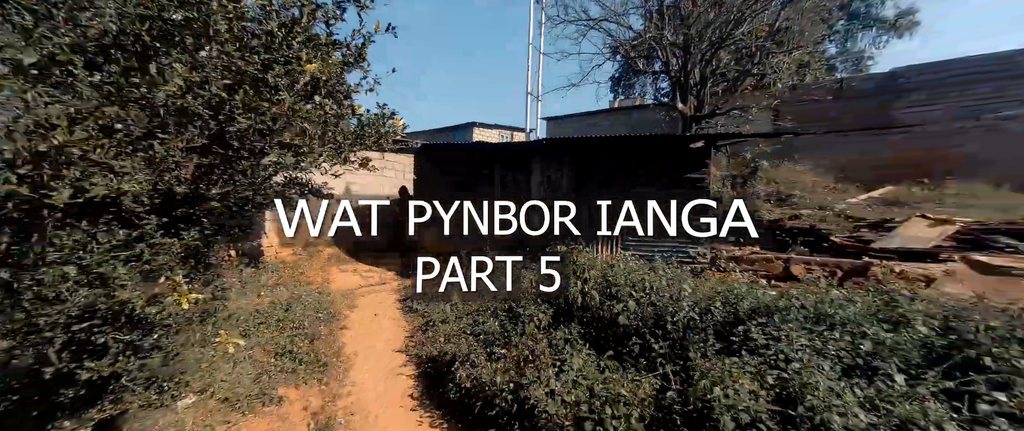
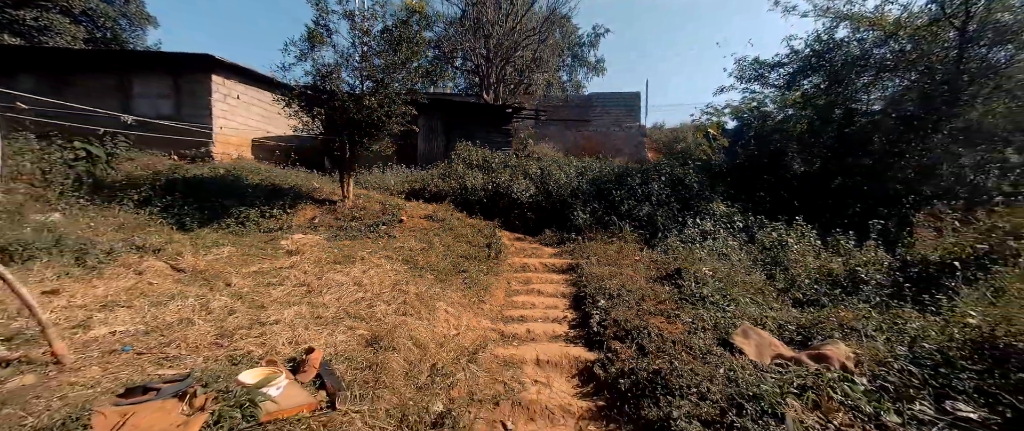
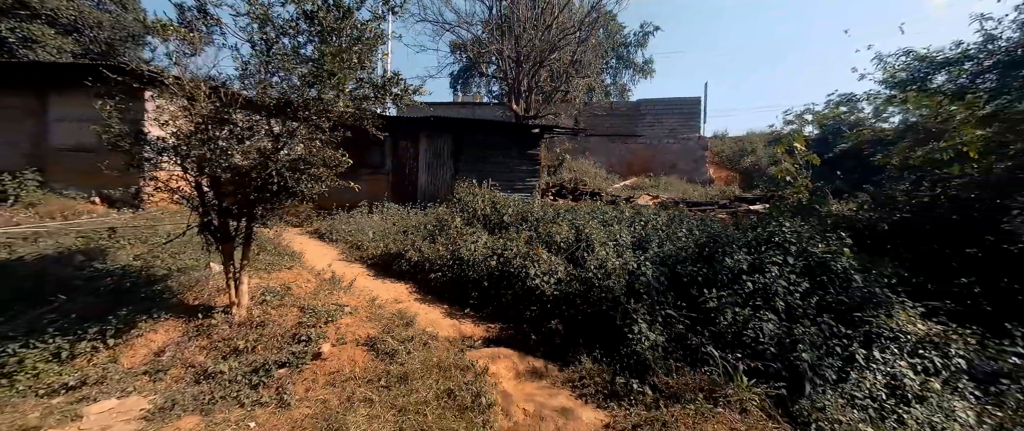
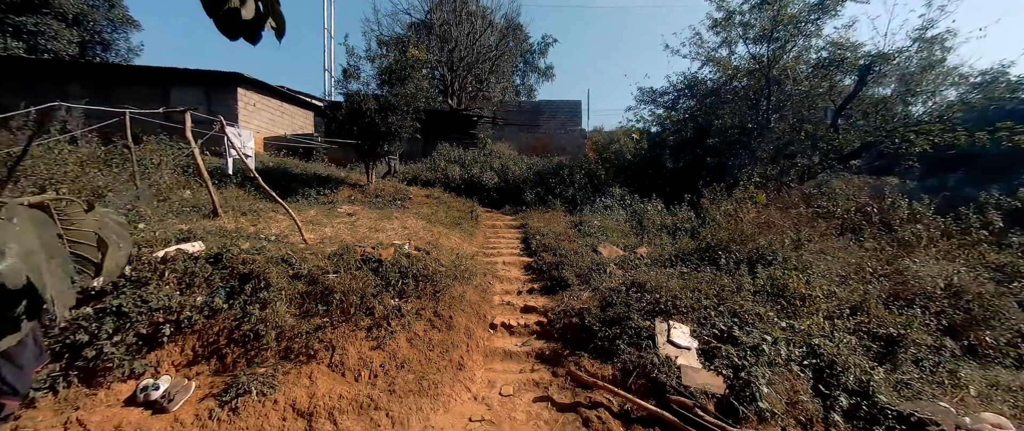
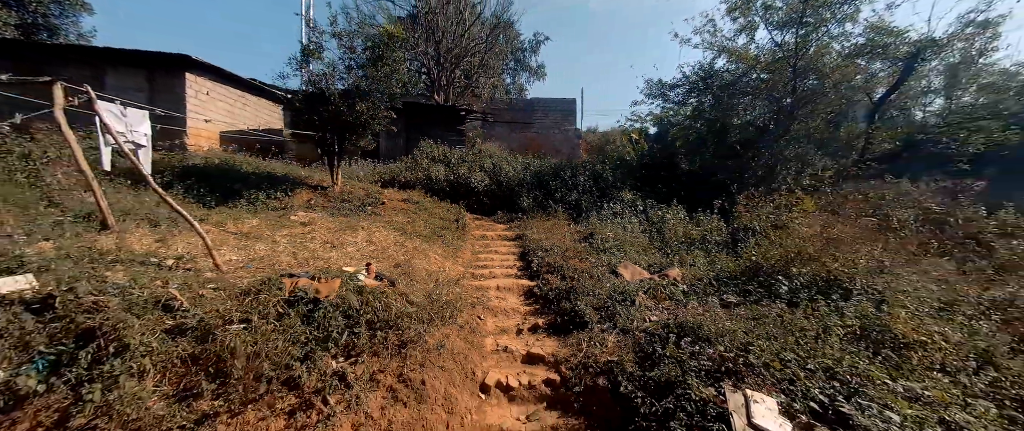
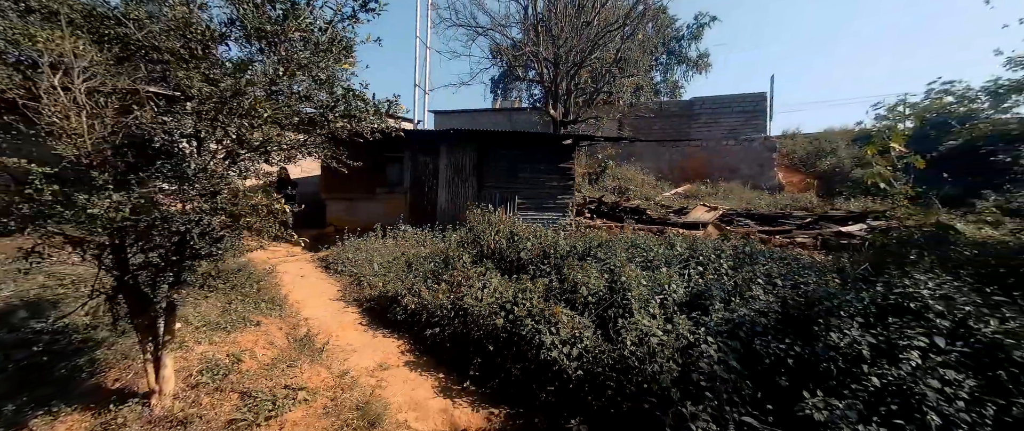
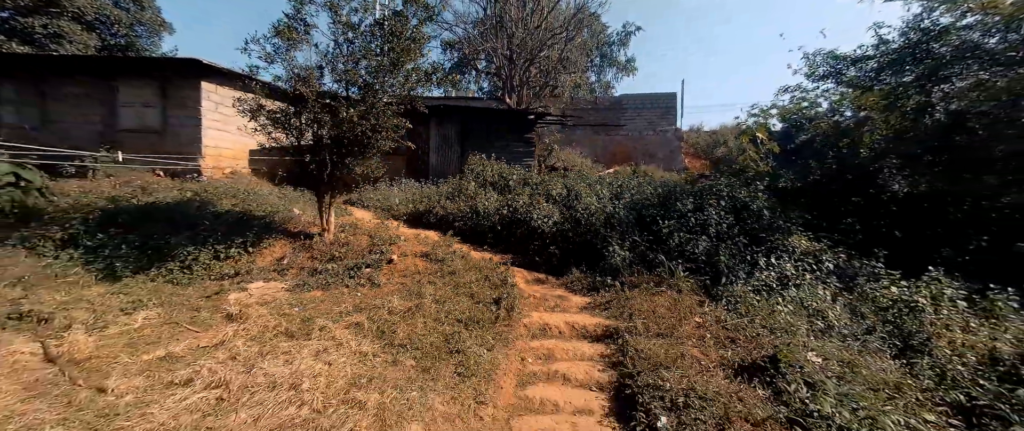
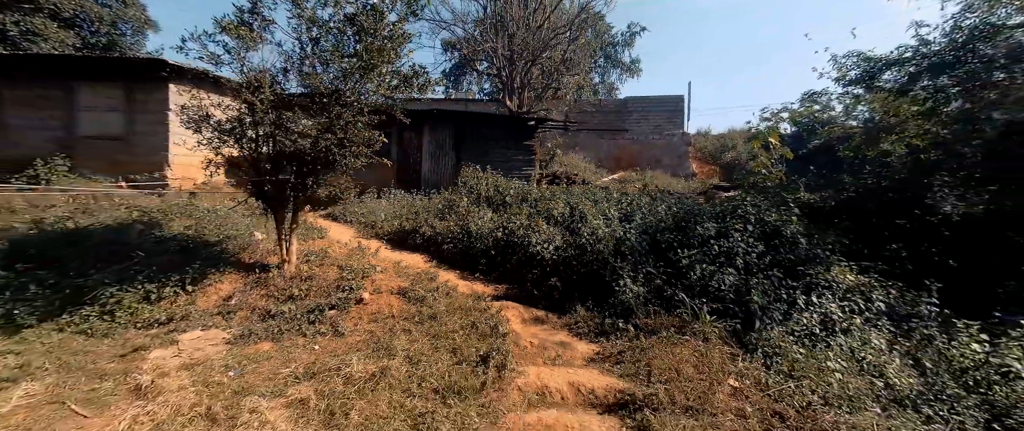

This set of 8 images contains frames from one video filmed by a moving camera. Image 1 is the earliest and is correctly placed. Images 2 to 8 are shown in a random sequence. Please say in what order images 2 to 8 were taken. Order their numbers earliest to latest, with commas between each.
6, 3, 8, 7, 2, 5, 4
